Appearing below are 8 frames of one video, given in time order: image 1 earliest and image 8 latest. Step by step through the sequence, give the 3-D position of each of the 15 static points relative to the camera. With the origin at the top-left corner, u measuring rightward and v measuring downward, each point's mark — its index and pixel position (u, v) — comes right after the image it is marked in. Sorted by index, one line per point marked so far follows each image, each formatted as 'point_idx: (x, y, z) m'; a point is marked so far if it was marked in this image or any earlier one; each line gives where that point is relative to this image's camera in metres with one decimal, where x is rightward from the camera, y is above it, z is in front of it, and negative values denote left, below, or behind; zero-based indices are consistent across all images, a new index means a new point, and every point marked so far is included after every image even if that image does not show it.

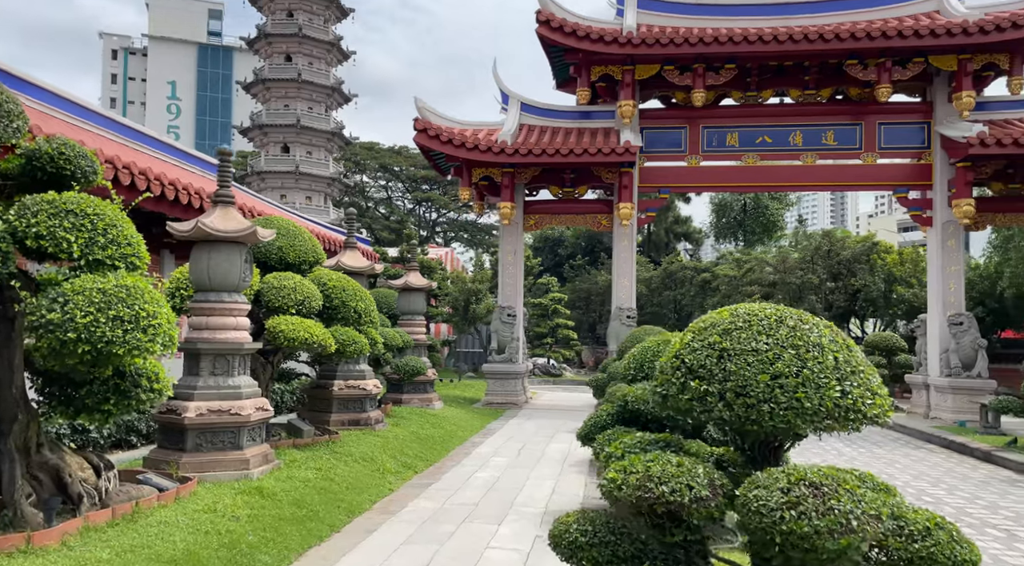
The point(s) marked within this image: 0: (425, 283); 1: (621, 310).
0: (-1.3, 0.0, +13.0) m
1: (+2.1, -0.5, +16.2) m
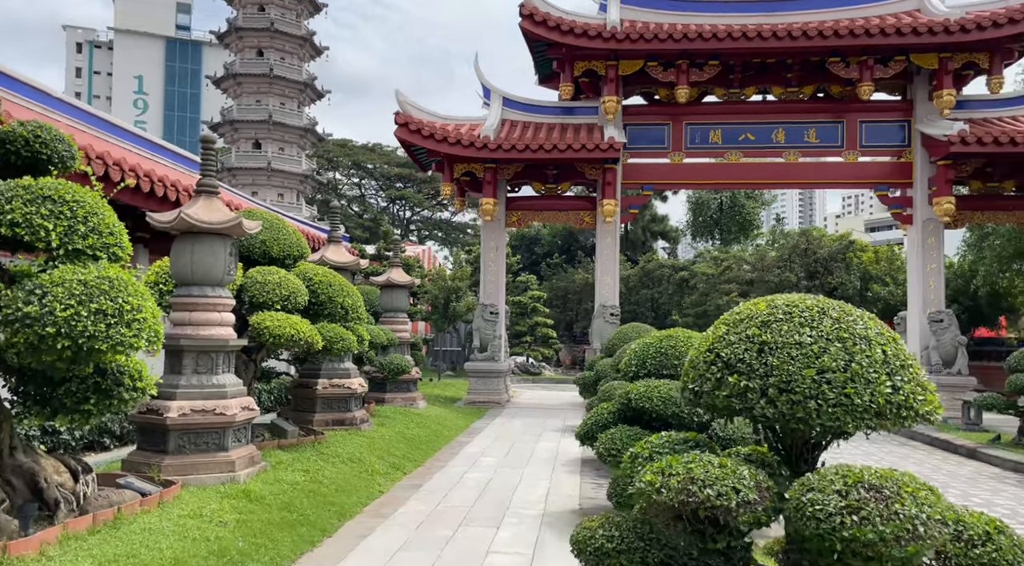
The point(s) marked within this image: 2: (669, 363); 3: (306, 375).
0: (-1.6, 0.0, +12.8) m
1: (+1.8, -0.5, +16.1) m
2: (+1.2, -0.6, +6.2) m
3: (-2.3, -1.0, +9.5) m
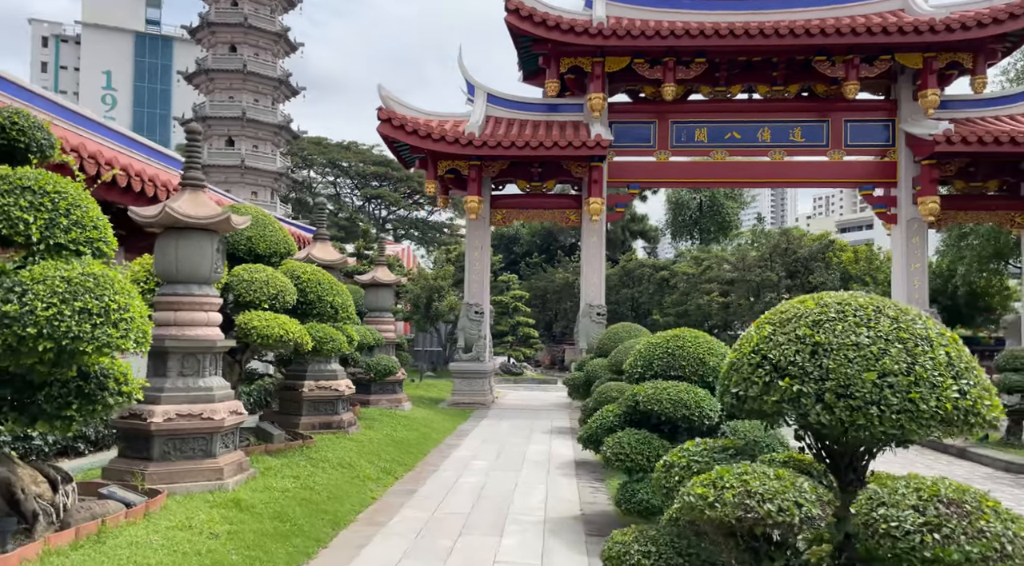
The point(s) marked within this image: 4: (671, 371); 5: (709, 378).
0: (-1.8, +0.1, +12.5) m
1: (+1.5, -0.5, +15.9) m
2: (+1.2, -0.6, +6.0) m
3: (-2.4, -1.0, +9.2) m
4: (+1.1, -0.6, +6.0) m
5: (+1.4, -0.7, +5.9) m
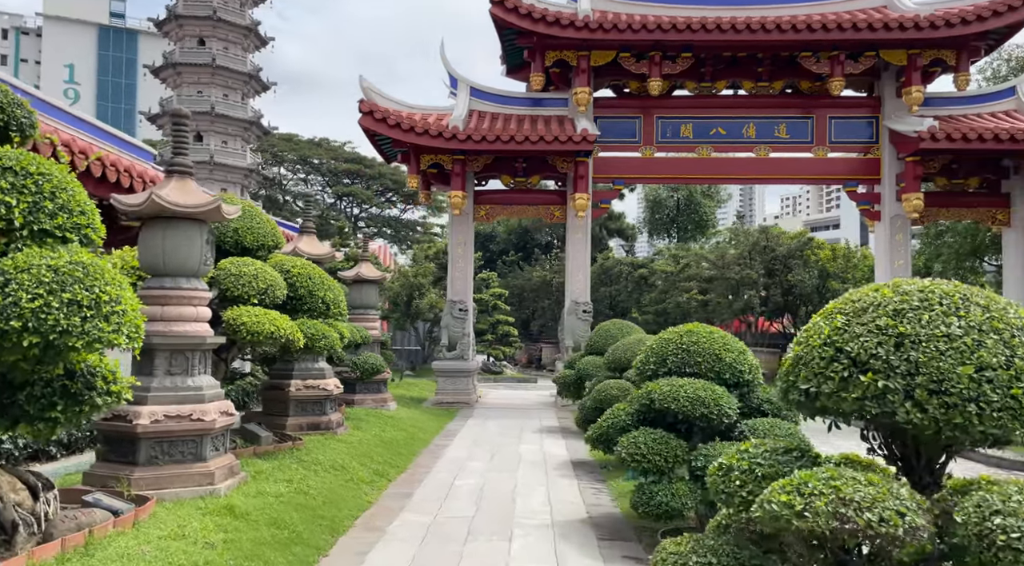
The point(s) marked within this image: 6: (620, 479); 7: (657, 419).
0: (-1.9, +0.1, +12.1) m
1: (+1.2, -0.4, +15.7) m
2: (+1.2, -0.5, +5.7) m
3: (-2.5, -1.0, +8.8) m
4: (+1.2, -0.6, +5.8) m
5: (+1.4, -0.6, +5.7) m
6: (+1.0, -1.8, +7.8) m
7: (+1.0, -0.9, +5.7) m
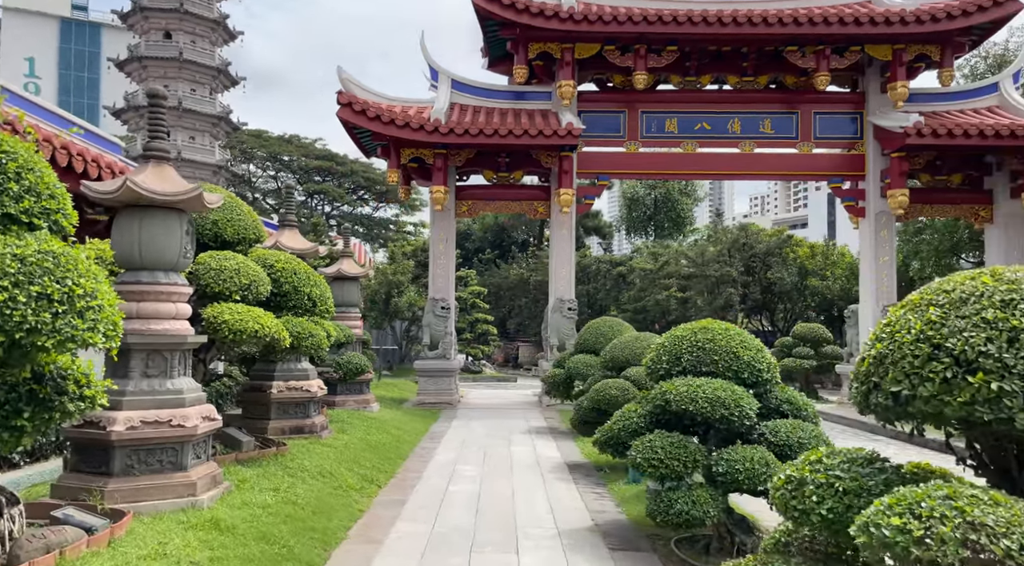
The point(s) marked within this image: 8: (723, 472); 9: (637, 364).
0: (-2.1, +0.2, +11.7) m
1: (+0.9, -0.4, +15.3) m
2: (+1.3, -0.5, +5.4) m
3: (-2.5, -0.9, +8.4) m
4: (+1.2, -0.5, +5.4) m
5: (+1.5, -0.6, +5.3) m
6: (+1.0, -1.8, +7.5) m
7: (+1.0, -0.9, +5.4) m
8: (+1.2, -1.1, +4.9) m
9: (+1.3, -0.8, +8.3) m
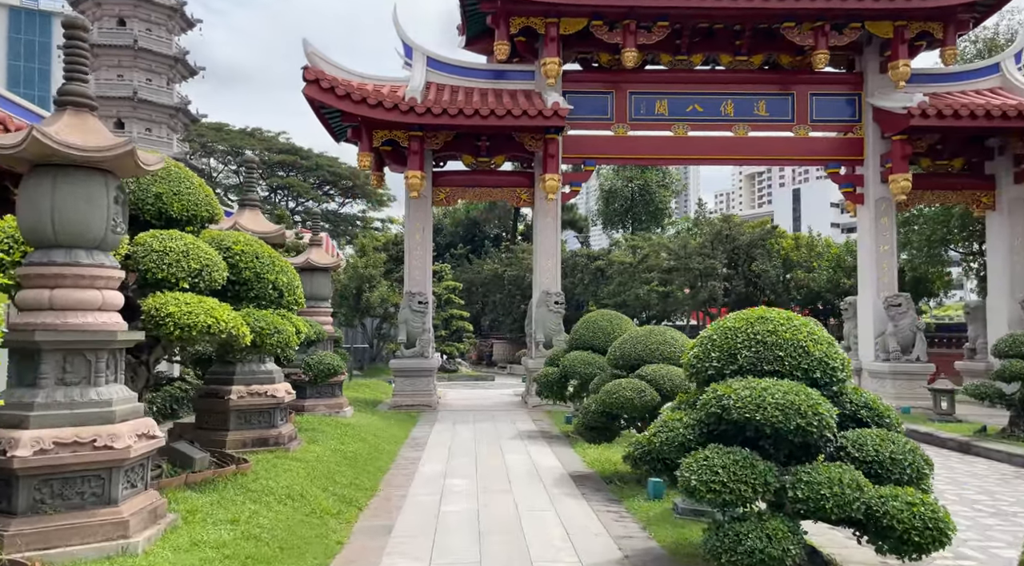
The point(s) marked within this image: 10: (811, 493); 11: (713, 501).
0: (-2.3, +0.3, +10.5) m
1: (+0.6, -0.2, +14.3) m
2: (+1.4, -0.4, +4.4) m
3: (-2.6, -0.8, +7.2) m
4: (+1.3, -0.4, +4.4) m
5: (+1.6, -0.5, +4.3) m
6: (+1.0, -1.7, +6.4) m
7: (+1.1, -0.8, +4.4) m
8: (+1.4, -1.0, +3.9) m
9: (+1.2, -0.7, +7.3) m
10: (+1.4, -1.0, +3.9) m
11: (+1.0, -1.0, +4.0) m
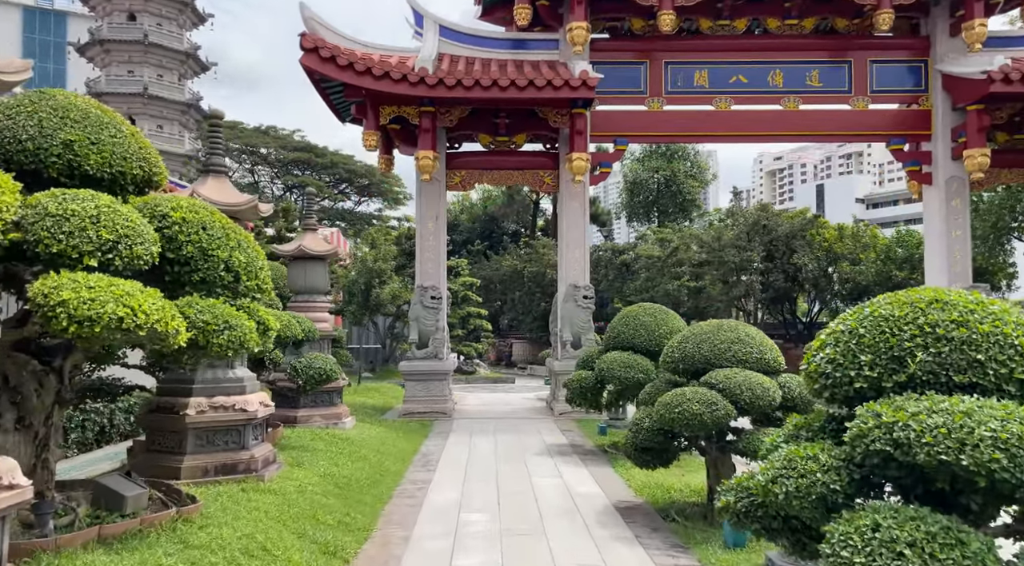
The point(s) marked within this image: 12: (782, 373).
0: (-2.0, +0.4, +9.1) m
1: (+1.0, -0.1, +12.8) m
2: (+1.5, -0.3, +2.8) m
3: (-2.3, -0.7, +5.7) m
4: (+1.5, -0.3, +2.9) m
5: (+1.7, -0.3, +2.8) m
6: (+1.2, -1.5, +4.9) m
7: (+1.3, -0.7, +2.8) m
8: (+1.5, -0.9, +2.3) m
9: (+1.5, -0.6, +5.7) m
10: (+1.5, -0.8, +2.3) m
11: (+1.1, -0.9, +2.4) m
12: (+1.9, -0.6, +5.8) m
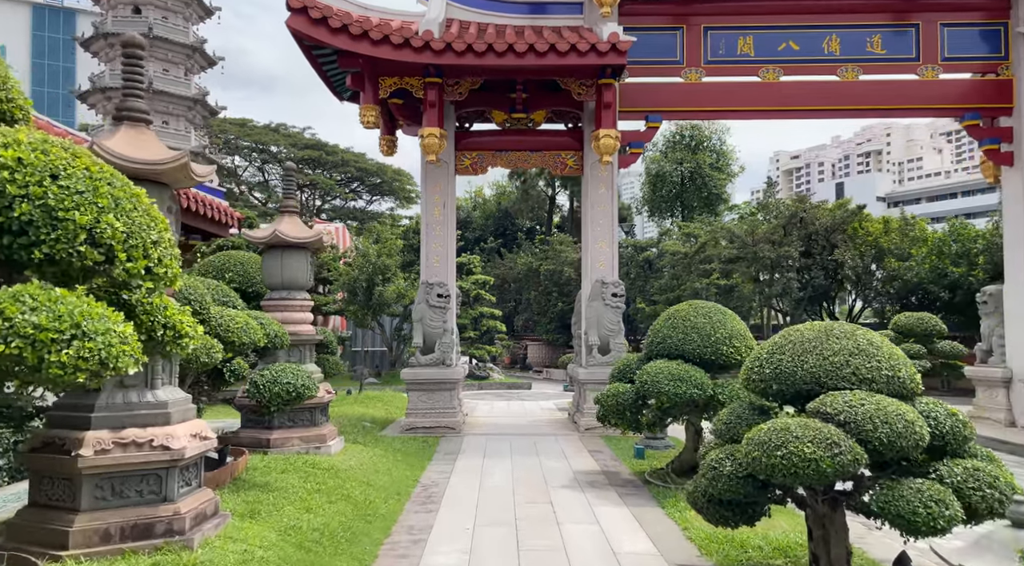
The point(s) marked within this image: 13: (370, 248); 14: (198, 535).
0: (-1.8, +0.4, +7.4) m
1: (+1.2, 0.0, +11.1) m
2: (+1.6, -0.2, +1.2) m
3: (-2.2, -0.7, +4.1) m
4: (+1.6, -0.2, +1.2) m
5: (+1.8, -0.3, +1.1) m
6: (+1.3, -1.5, +3.2) m
7: (+1.4, -0.6, +1.1) m
8: (+1.6, -0.8, +0.7) m
9: (+1.6, -0.5, +4.0) m
10: (+1.6, -0.8, +0.7) m
11: (+1.2, -0.8, +0.7) m
12: (+2.0, -0.6, +4.1) m
13: (-2.9, +0.6, +16.5) m
14: (-1.6, -1.2, +4.3) m
